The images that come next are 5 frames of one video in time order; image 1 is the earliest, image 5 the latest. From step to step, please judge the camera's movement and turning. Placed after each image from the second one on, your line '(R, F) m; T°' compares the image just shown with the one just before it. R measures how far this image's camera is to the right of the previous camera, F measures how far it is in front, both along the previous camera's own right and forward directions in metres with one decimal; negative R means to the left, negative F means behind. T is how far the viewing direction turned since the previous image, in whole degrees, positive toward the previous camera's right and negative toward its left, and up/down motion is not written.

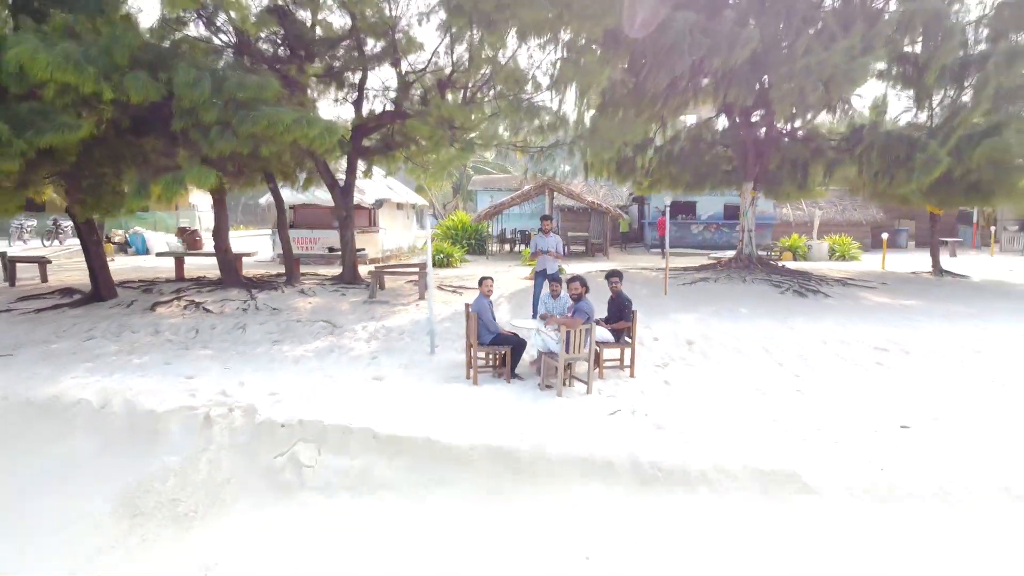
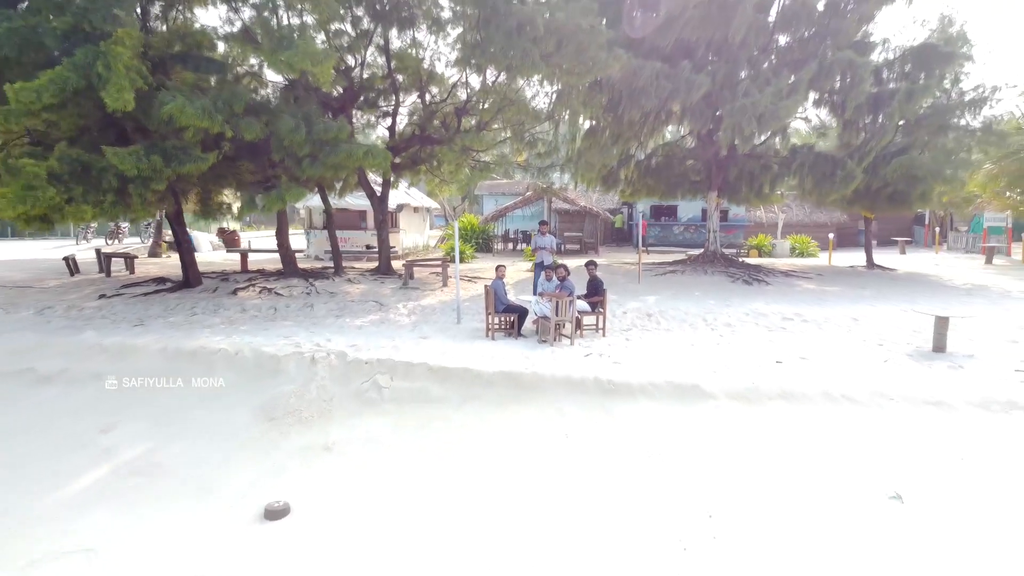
(-0.1, -2.2) m; 0°
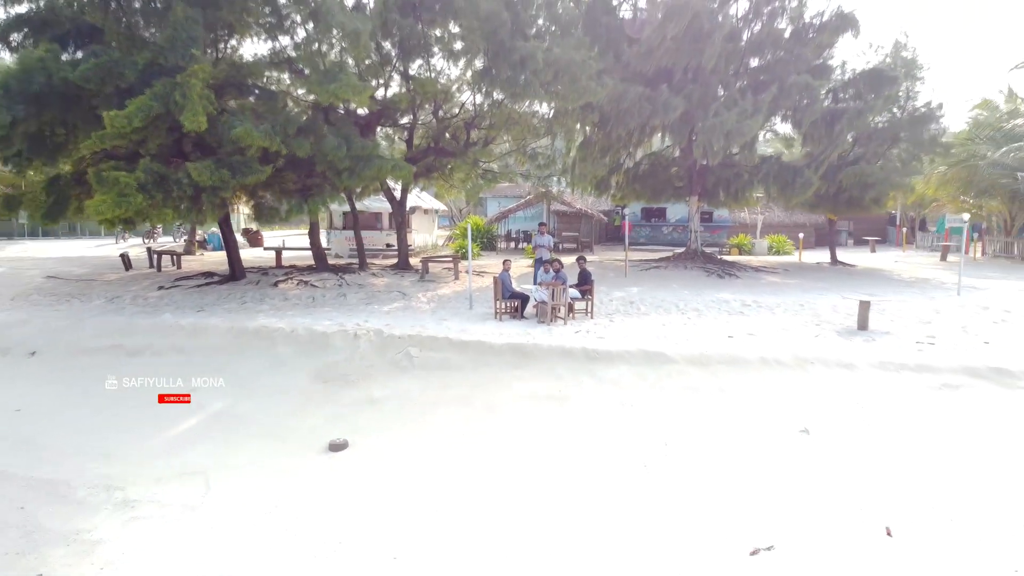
(-0.1, -1.6) m; 0°
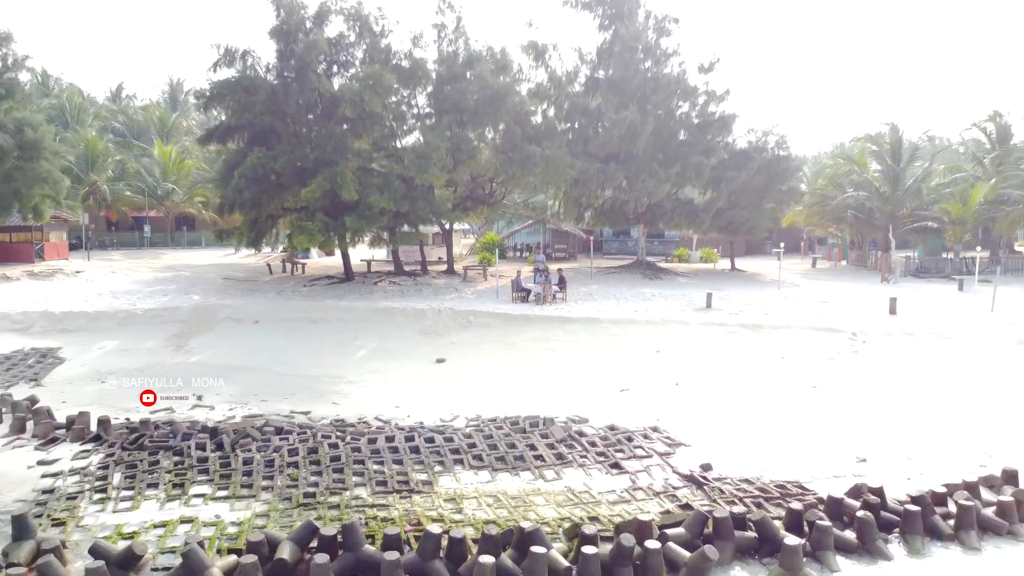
(-0.3, -7.4) m; 0°
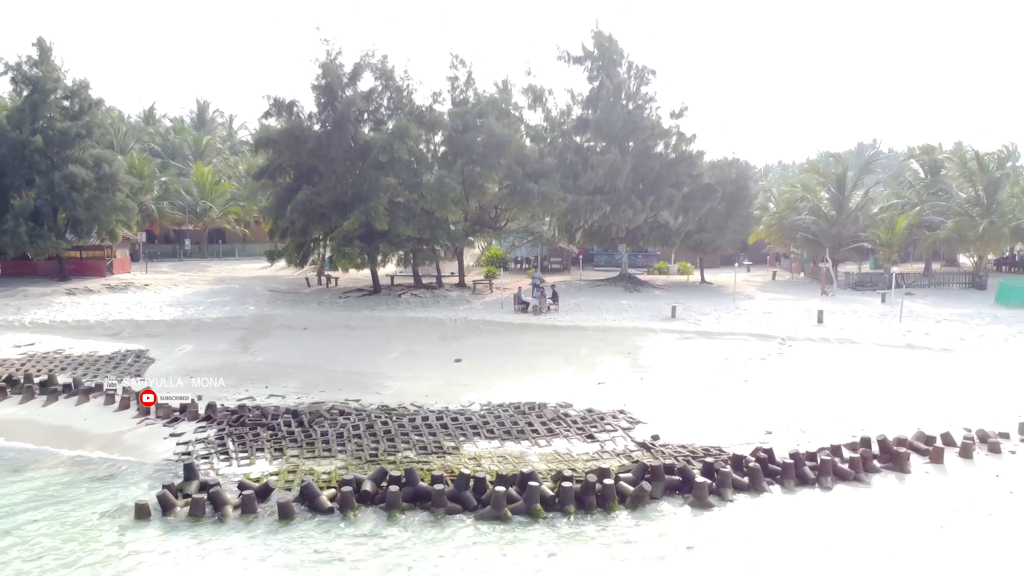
(-0.1, -3.7) m; 0°
